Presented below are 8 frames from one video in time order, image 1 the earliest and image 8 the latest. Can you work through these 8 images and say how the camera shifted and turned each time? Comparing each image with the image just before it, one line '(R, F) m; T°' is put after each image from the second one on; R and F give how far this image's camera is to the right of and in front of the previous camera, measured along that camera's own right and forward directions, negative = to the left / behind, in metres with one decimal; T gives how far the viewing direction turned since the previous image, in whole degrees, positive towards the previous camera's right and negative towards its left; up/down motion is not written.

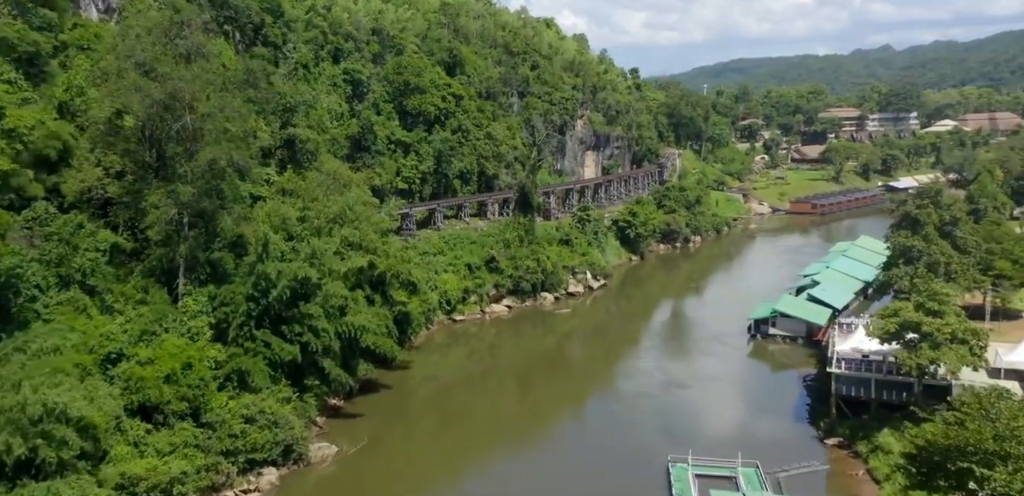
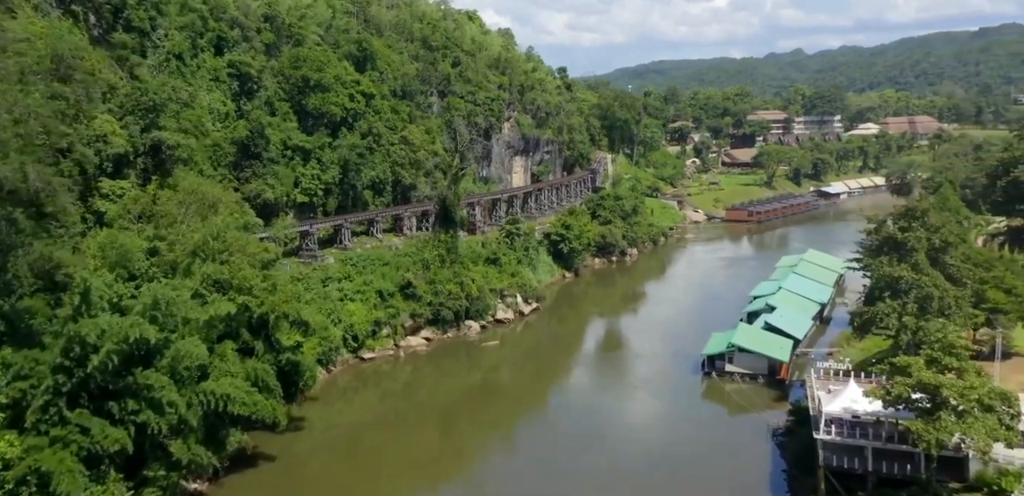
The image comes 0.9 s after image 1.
(+0.4, +5.5) m; +5°
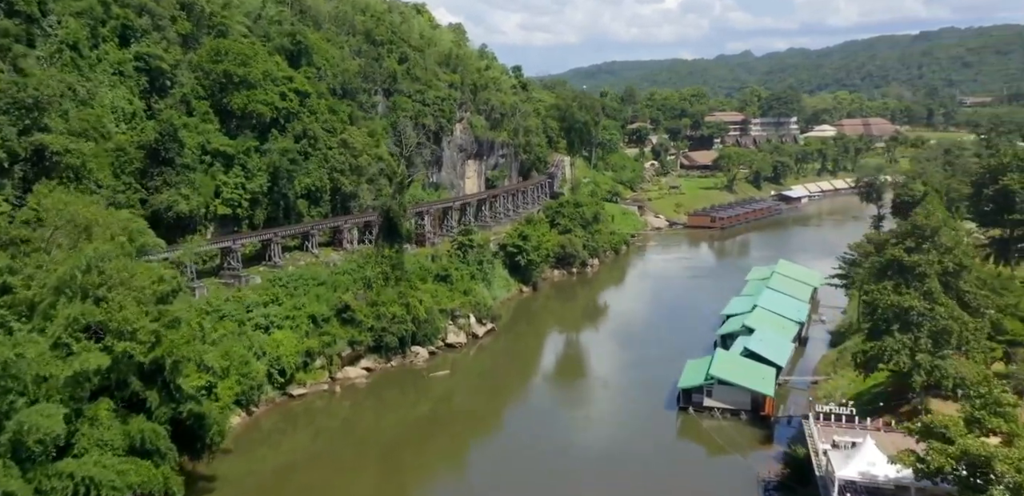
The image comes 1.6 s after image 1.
(+0.2, +3.9) m; +3°
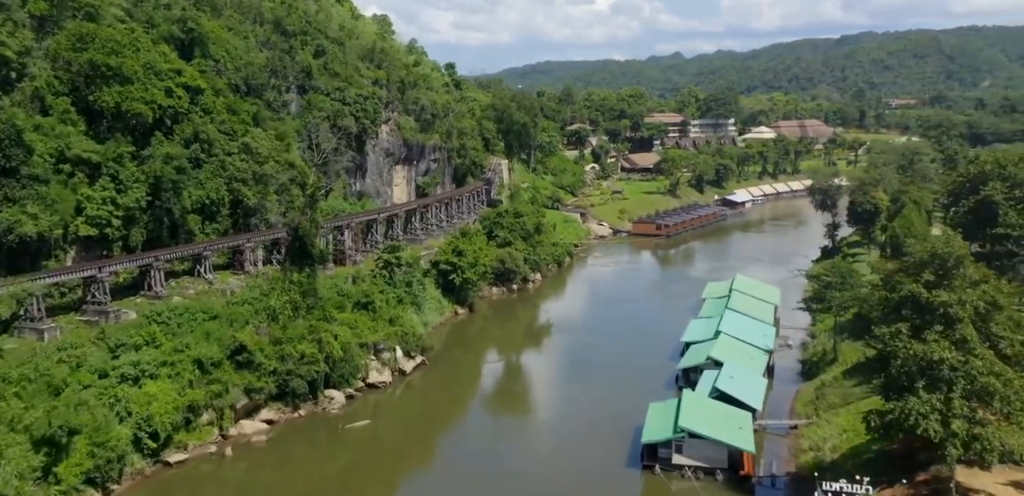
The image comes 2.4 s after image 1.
(+0.2, +5.0) m; +4°
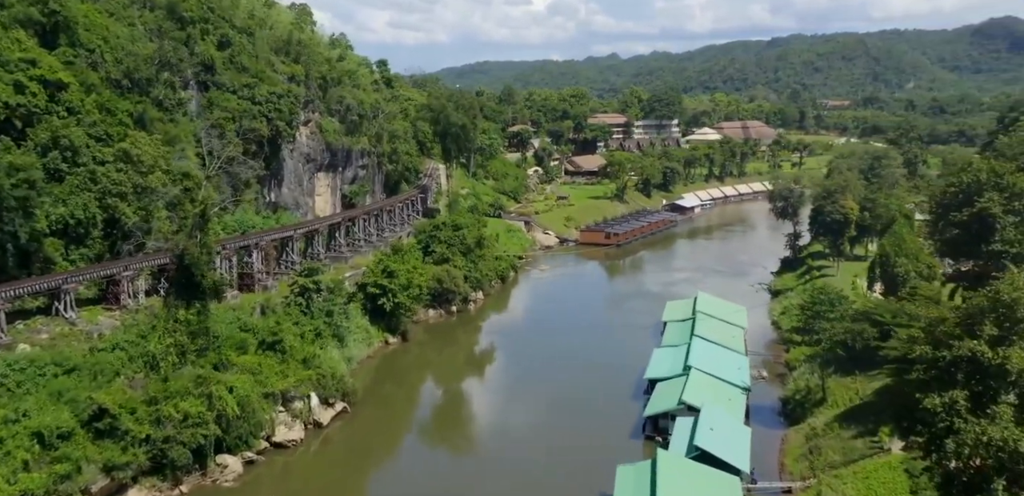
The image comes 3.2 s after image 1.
(+0.2, +5.0) m; +4°
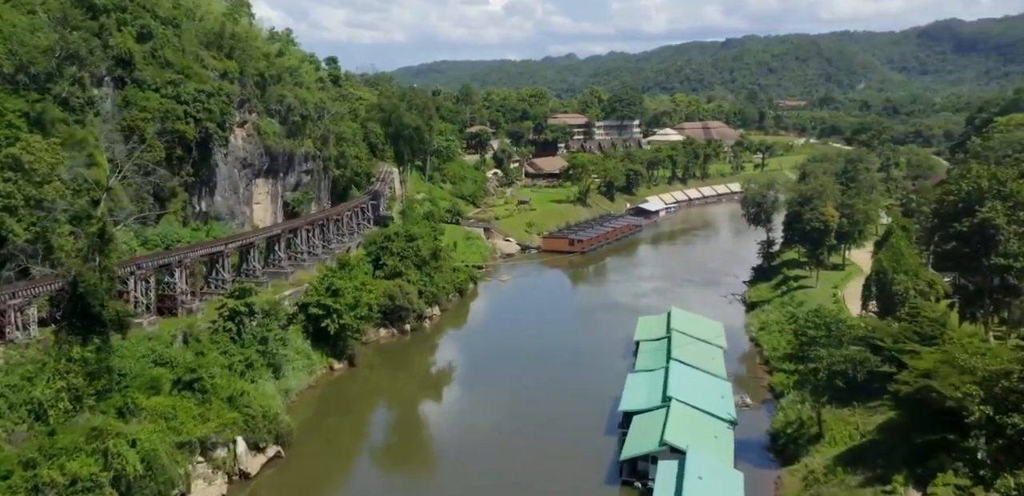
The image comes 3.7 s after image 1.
(+0.1, +3.4) m; +3°
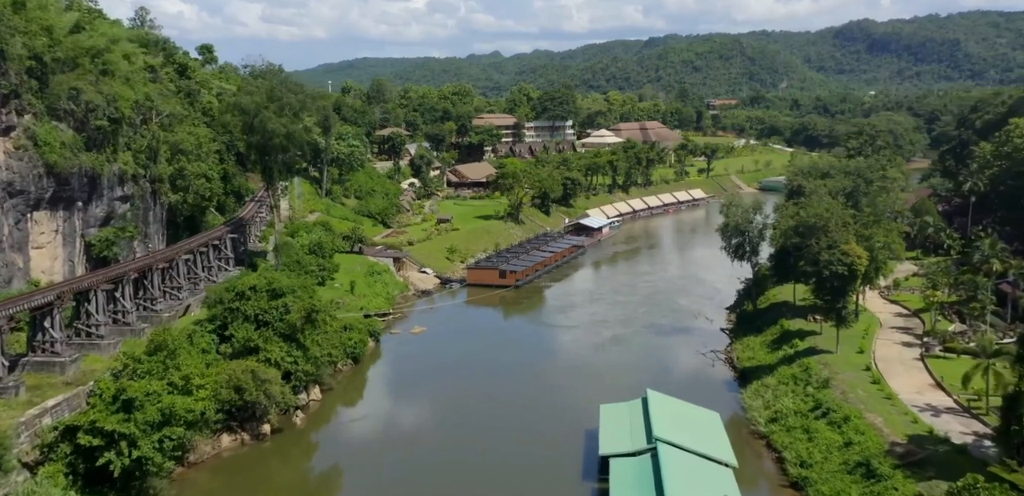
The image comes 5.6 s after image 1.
(+0.8, +12.1) m; +5°
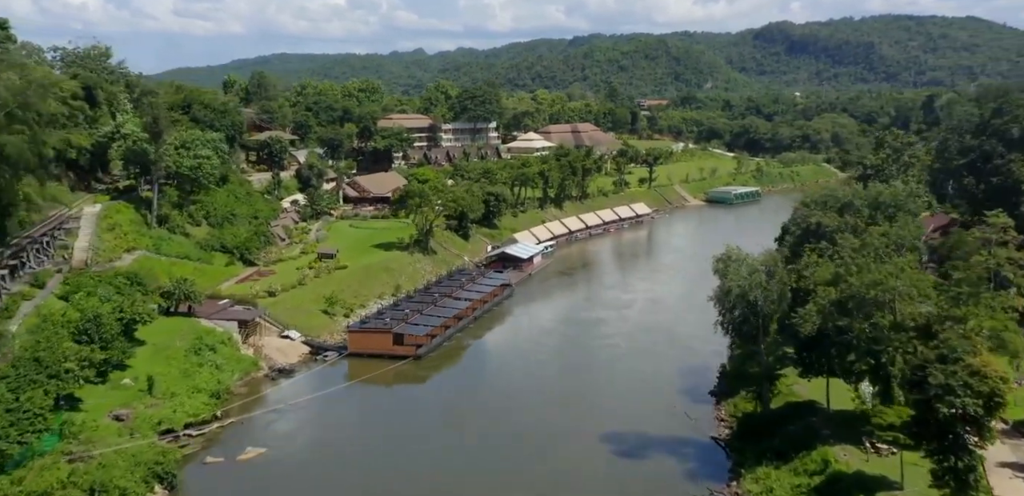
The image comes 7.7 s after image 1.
(+1.4, +14.1) m; +5°
